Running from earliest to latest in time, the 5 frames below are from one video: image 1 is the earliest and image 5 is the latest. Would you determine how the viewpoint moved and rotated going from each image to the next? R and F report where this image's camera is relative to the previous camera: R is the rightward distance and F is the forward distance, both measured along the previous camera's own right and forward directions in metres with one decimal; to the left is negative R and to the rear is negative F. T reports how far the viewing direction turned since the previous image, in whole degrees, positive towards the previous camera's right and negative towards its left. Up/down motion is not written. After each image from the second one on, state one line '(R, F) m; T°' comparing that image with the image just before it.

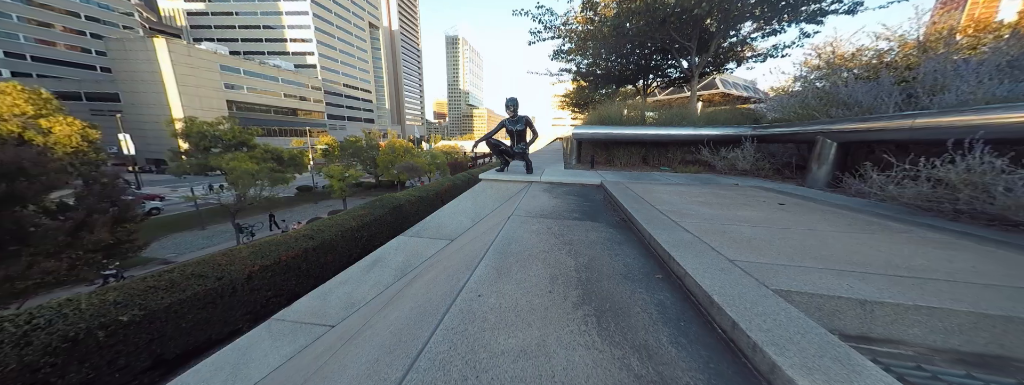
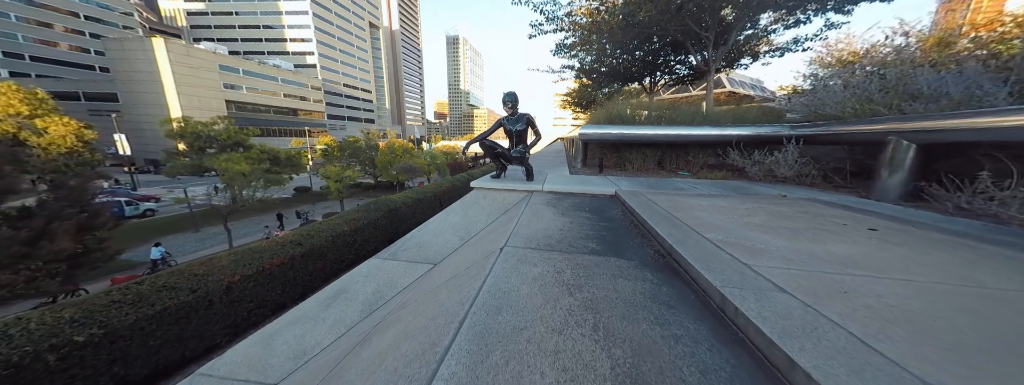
(+0.1, +0.9) m; 0°
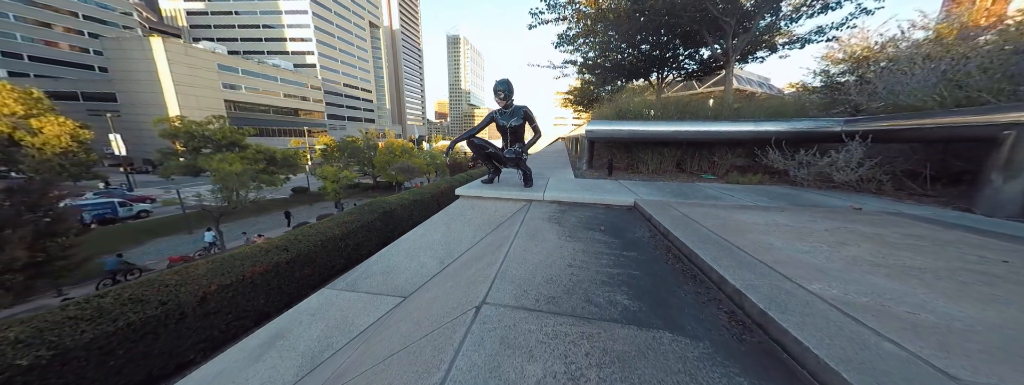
(+0.1, +0.9) m; 0°
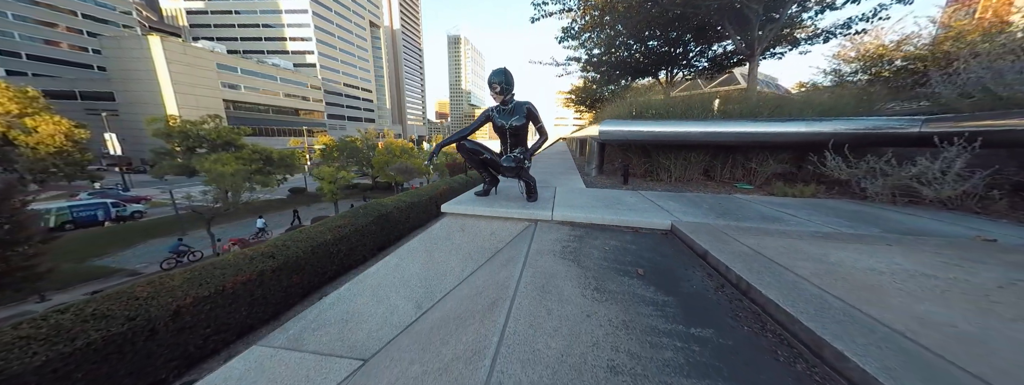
(0.0, +0.8) m; 0°
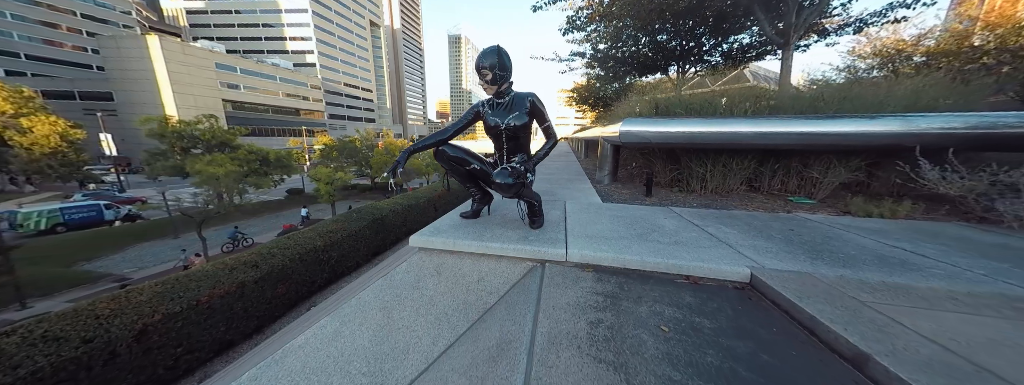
(0.0, +1.0) m; 0°
